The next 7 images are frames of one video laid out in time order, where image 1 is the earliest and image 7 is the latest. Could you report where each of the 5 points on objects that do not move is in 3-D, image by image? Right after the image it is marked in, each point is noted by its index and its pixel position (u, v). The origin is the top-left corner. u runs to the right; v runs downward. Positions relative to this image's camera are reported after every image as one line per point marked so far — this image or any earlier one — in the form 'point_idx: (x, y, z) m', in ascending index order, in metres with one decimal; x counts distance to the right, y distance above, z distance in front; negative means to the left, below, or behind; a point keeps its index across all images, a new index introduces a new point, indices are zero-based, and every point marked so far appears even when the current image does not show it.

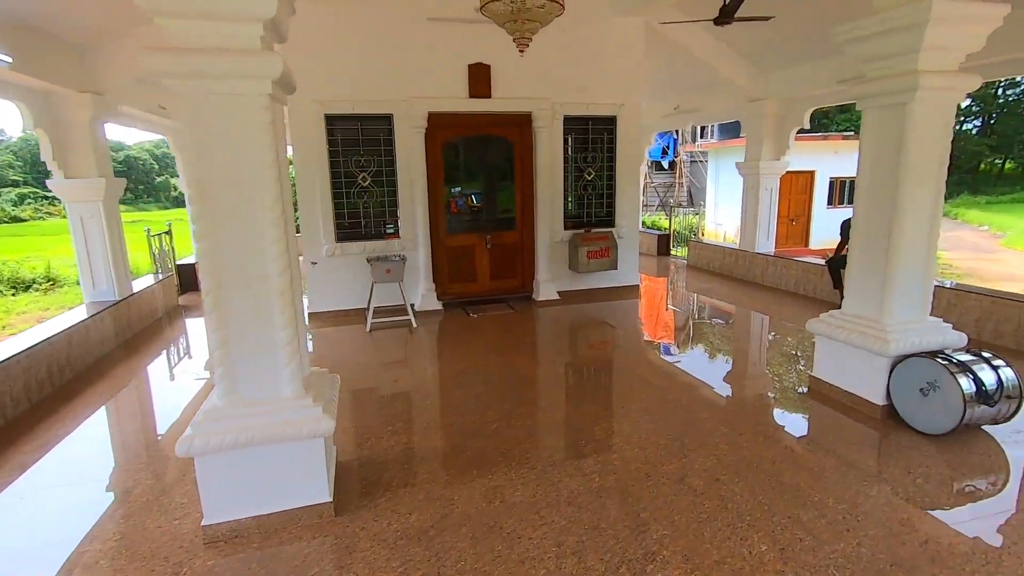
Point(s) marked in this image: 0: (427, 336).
0: (-0.8, -0.5, +5.3) m
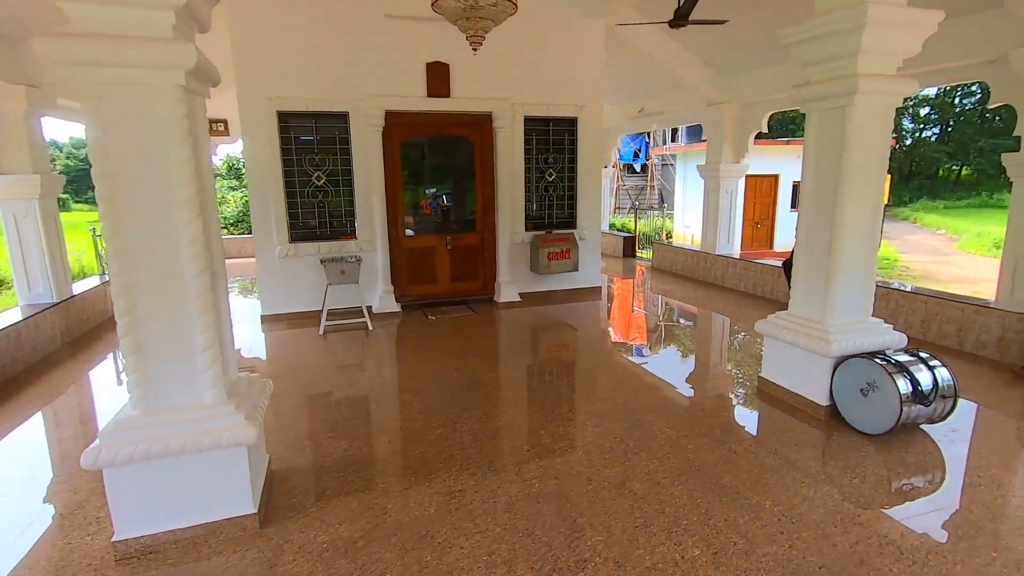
0: (-1.3, -0.5, +5.2) m
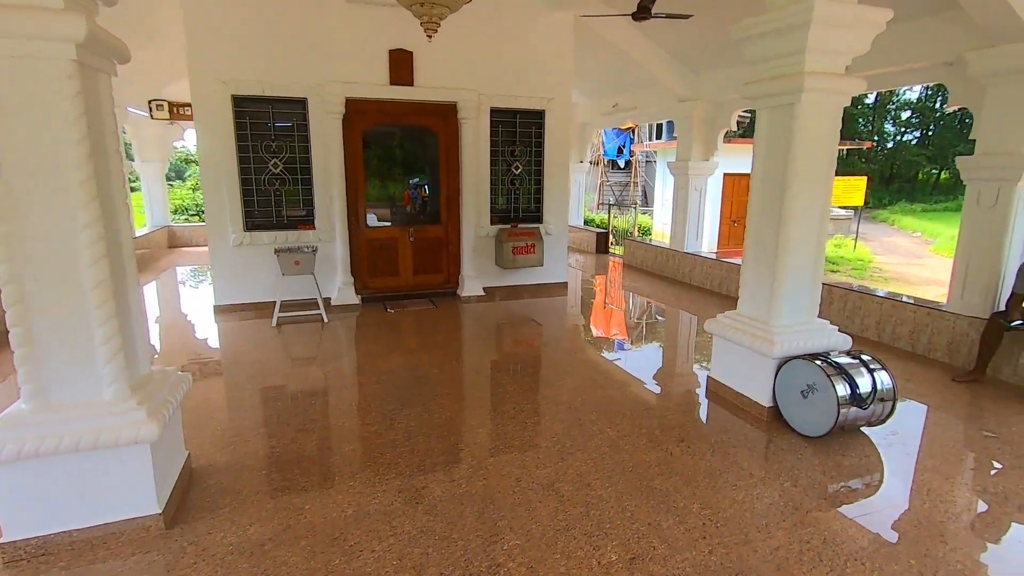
0: (-1.7, -0.4, +5.1) m
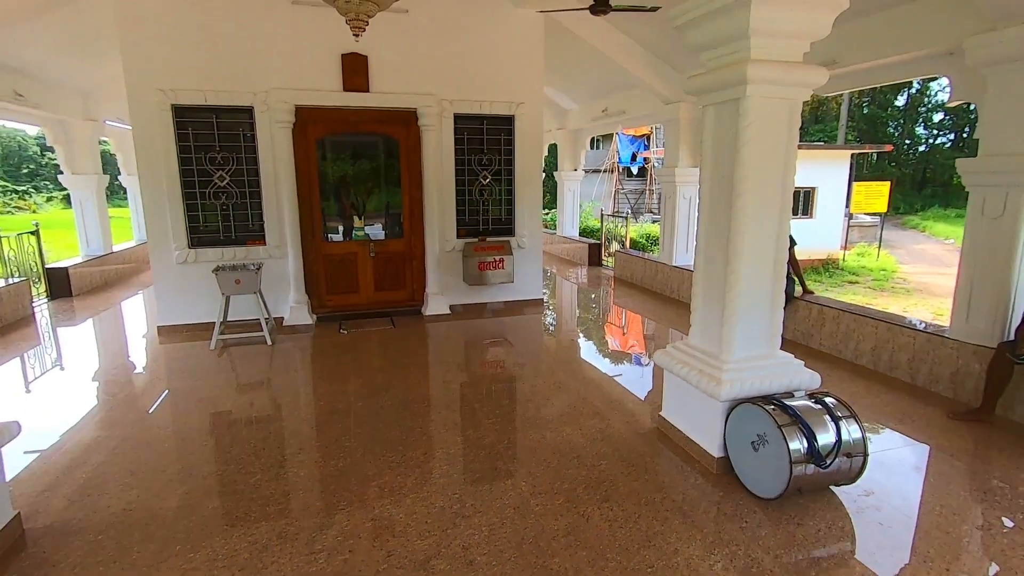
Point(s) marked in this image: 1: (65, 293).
0: (-2.0, -0.6, +4.8) m
1: (-5.6, -0.1, +6.8) m
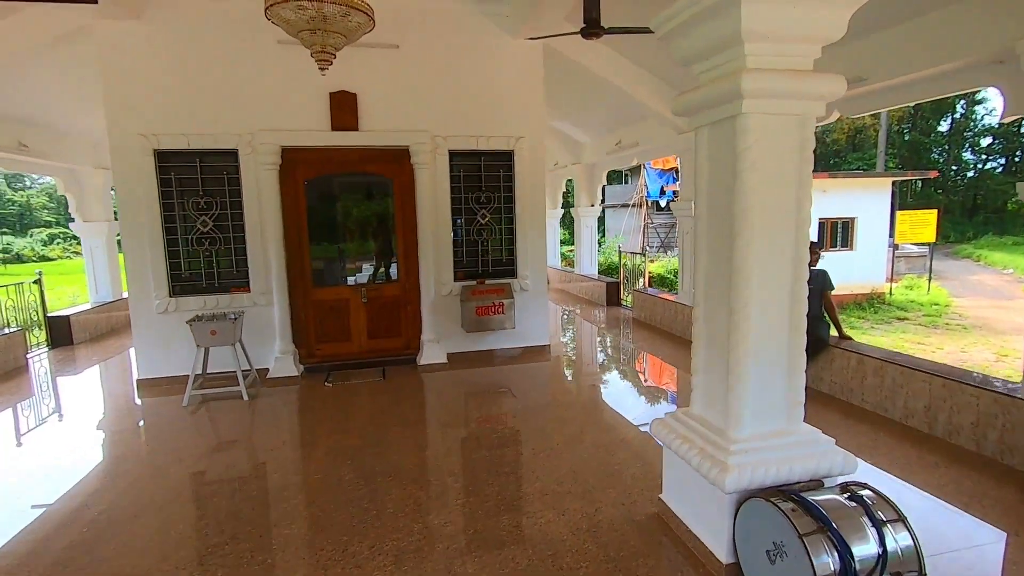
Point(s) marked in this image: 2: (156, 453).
0: (-2.1, -1.0, +4.4) m
1: (-5.5, -0.7, +6.7) m
2: (-2.5, -1.2, +3.8) m
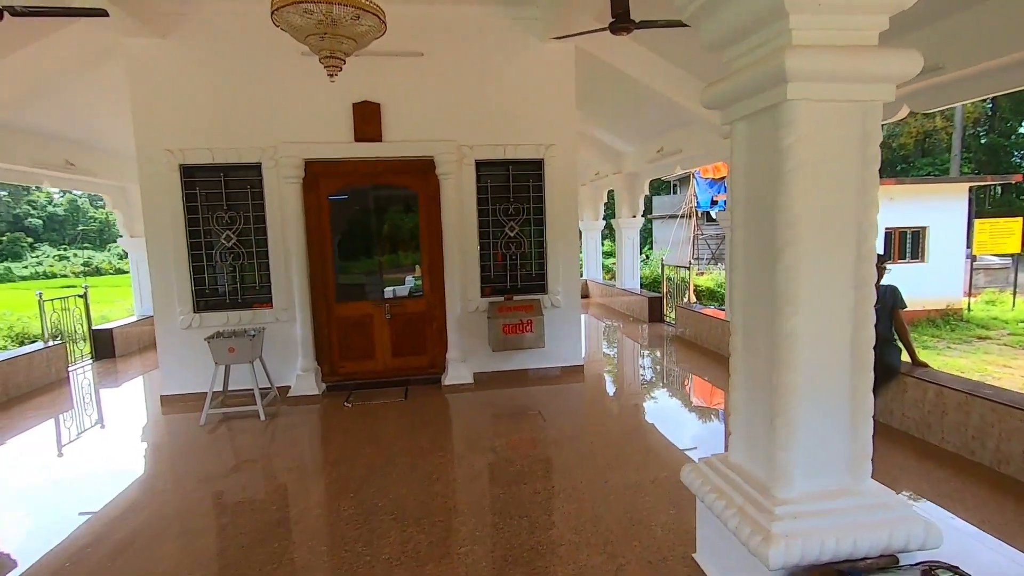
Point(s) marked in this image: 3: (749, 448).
0: (-1.9, -1.1, +4.3) m
1: (-5.1, -0.8, +6.8) m
2: (-2.4, -1.3, +3.7) m
3: (+0.8, -0.6, +1.9) m
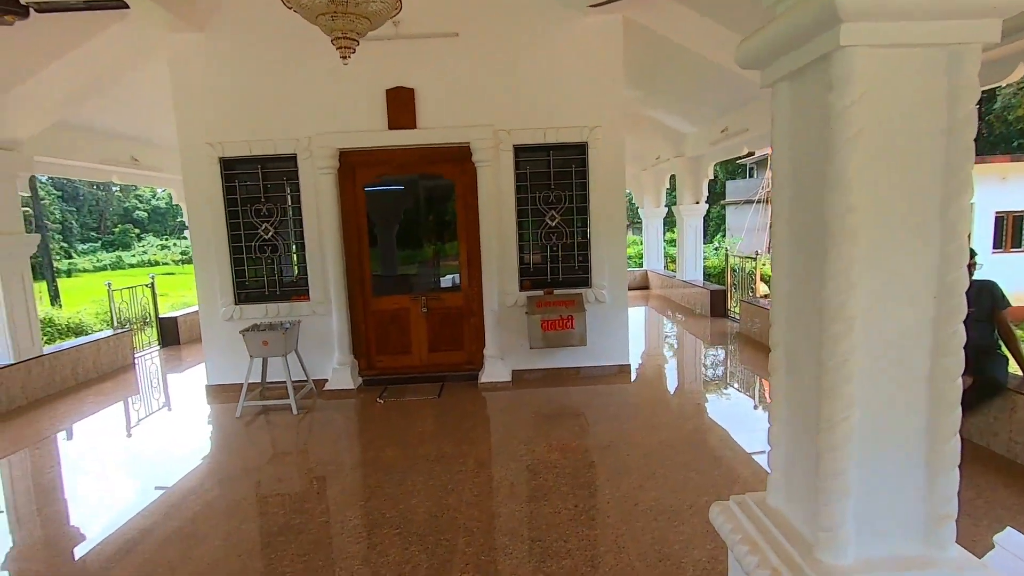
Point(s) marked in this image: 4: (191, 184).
0: (-1.6, -1.1, +4.2) m
1: (-4.5, -0.7, +7.2) m
2: (-2.2, -1.2, +3.7) m
3: (+0.8, -0.6, +1.5) m
4: (-2.8, +0.9, +4.6) m
